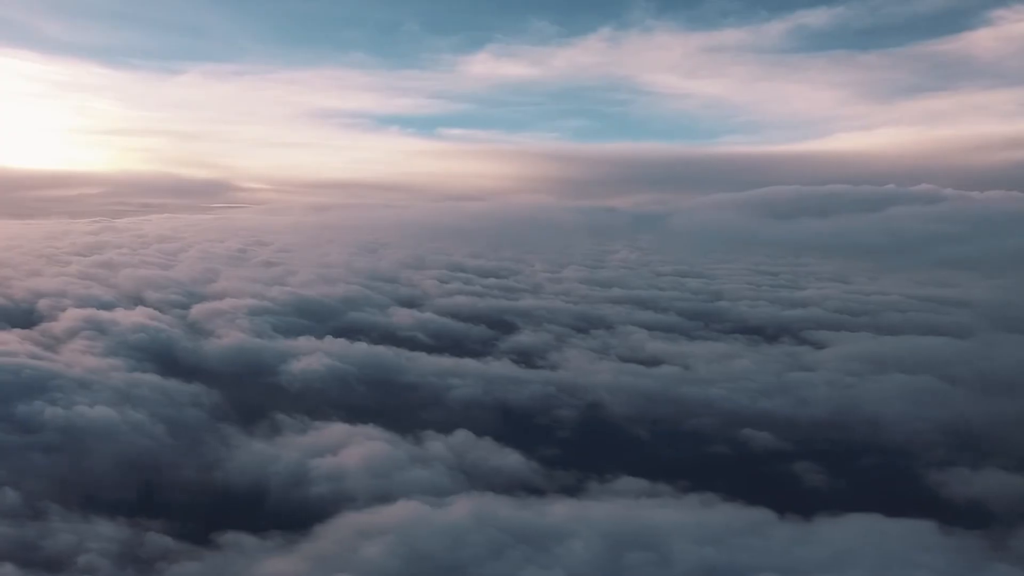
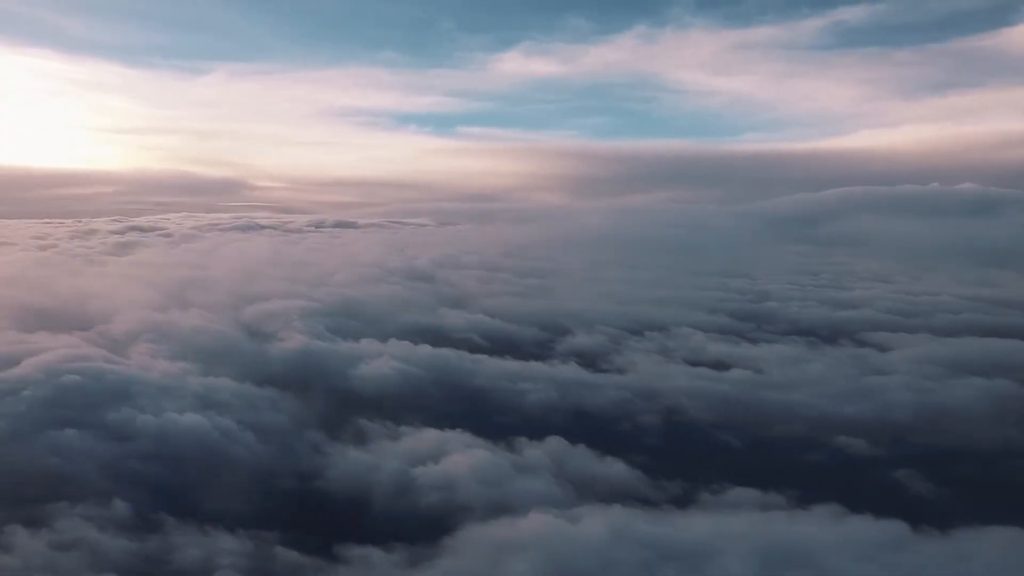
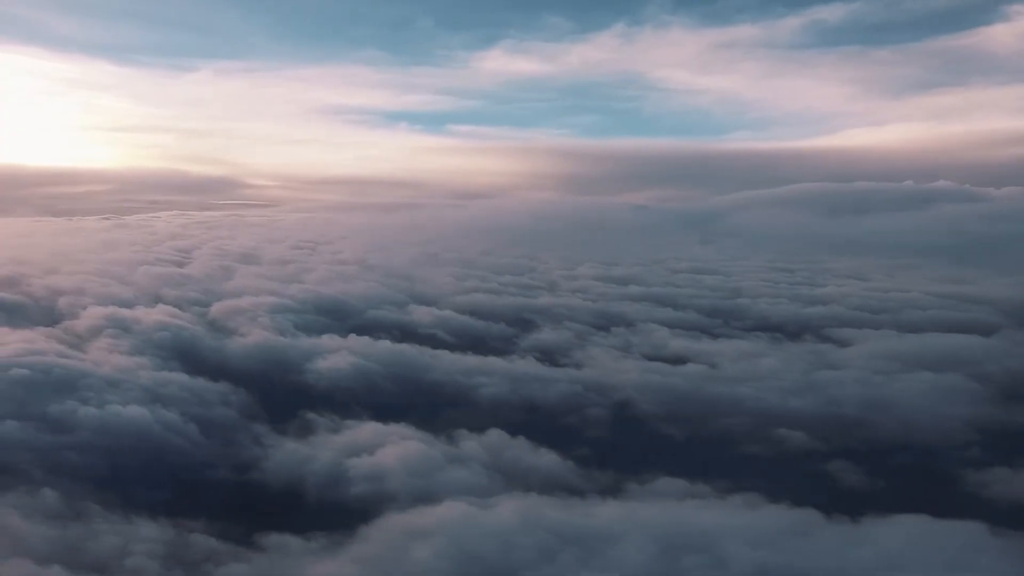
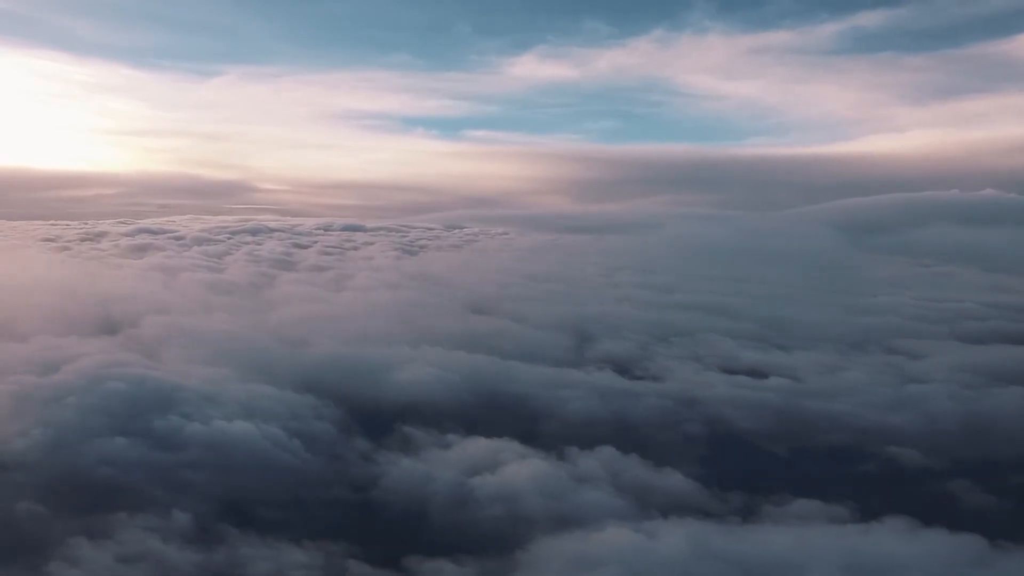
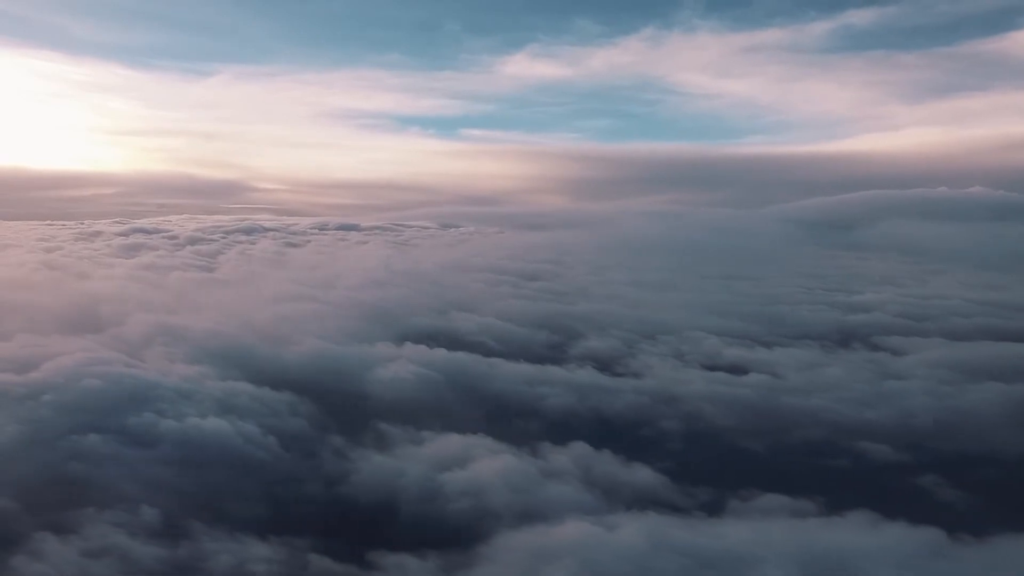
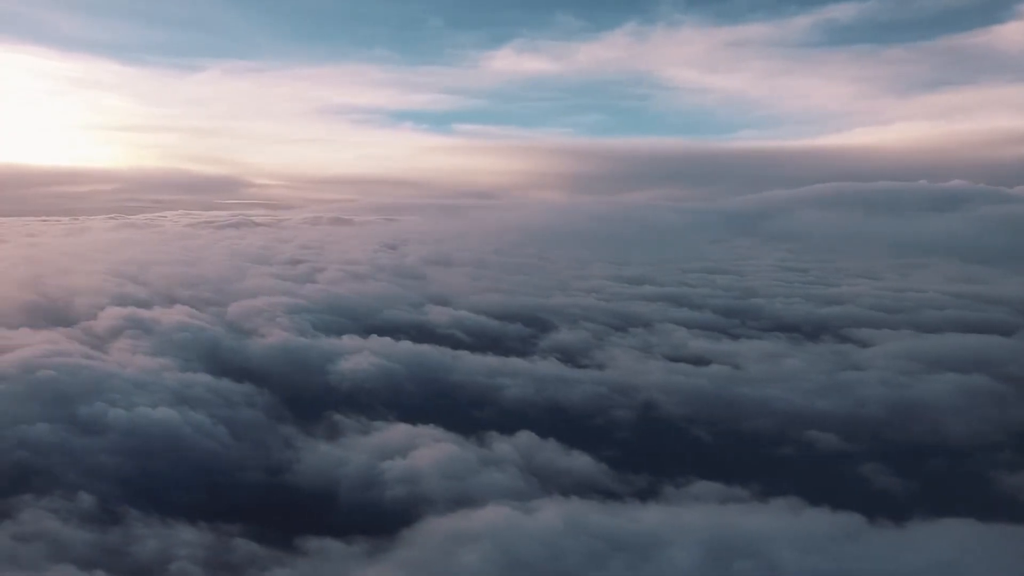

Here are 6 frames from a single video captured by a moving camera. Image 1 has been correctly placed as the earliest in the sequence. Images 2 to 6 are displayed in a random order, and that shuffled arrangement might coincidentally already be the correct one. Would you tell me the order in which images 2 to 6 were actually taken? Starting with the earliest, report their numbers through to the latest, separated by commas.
3, 6, 2, 5, 4
